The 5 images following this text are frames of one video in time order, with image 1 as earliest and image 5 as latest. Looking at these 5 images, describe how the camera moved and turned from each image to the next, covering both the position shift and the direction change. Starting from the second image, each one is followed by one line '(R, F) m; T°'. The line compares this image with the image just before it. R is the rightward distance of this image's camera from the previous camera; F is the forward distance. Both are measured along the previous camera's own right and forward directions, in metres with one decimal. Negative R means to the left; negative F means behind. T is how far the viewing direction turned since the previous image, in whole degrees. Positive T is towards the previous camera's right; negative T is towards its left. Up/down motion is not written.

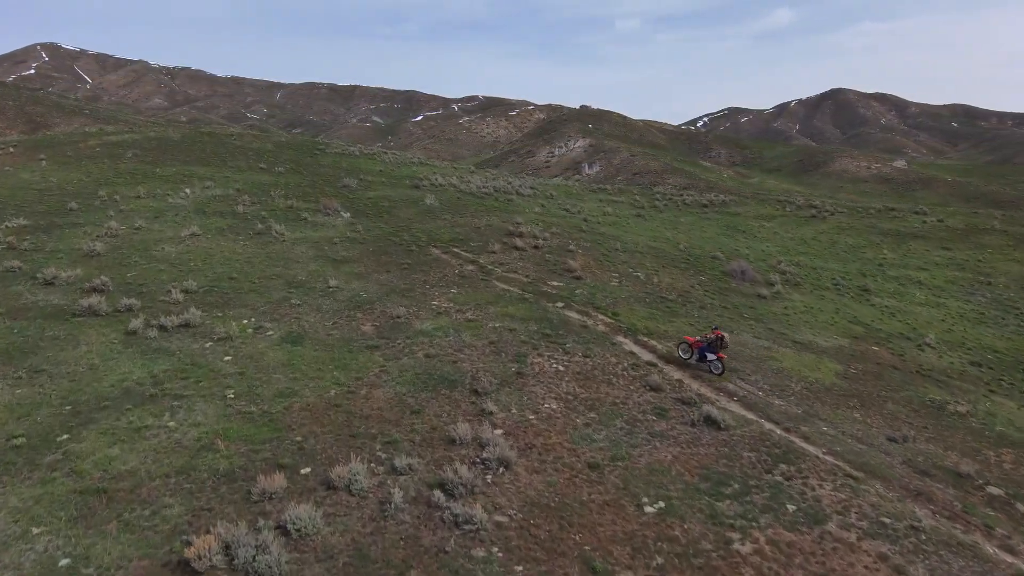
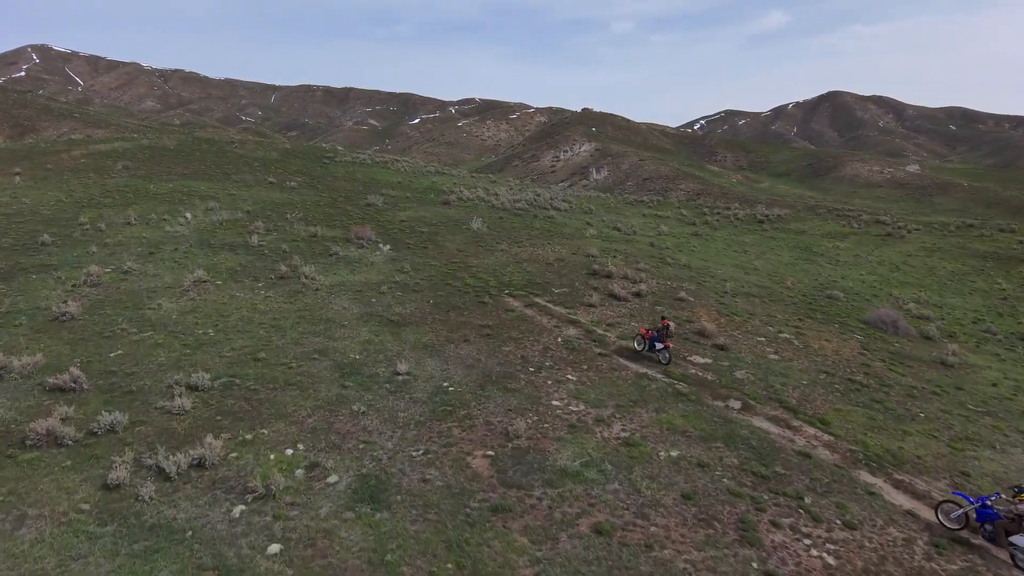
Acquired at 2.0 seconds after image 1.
(-2.6, +5.2) m; 0°
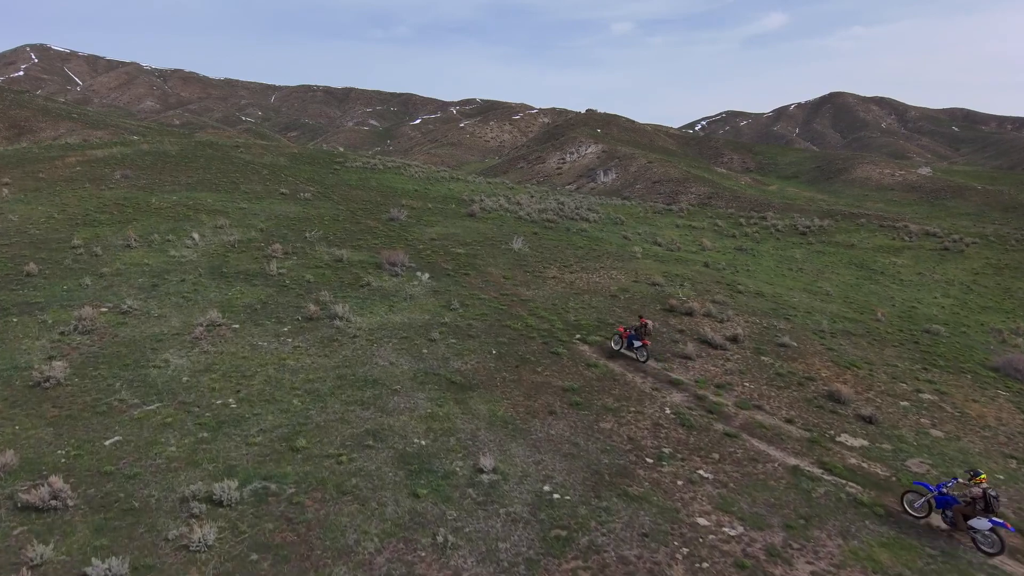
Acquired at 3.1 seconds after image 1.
(-1.6, +3.0) m; 0°
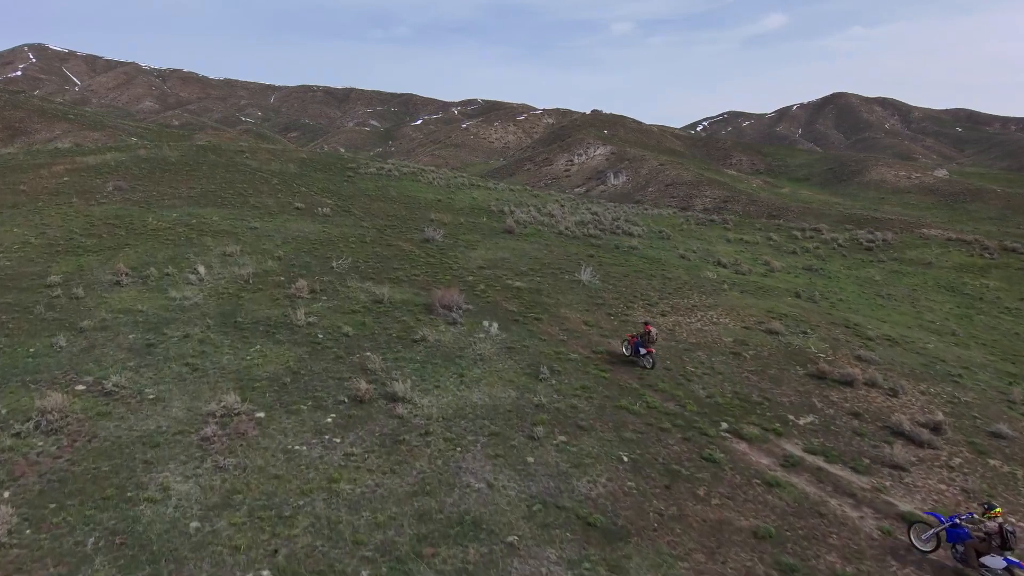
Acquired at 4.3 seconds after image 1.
(-2.0, +4.1) m; 0°
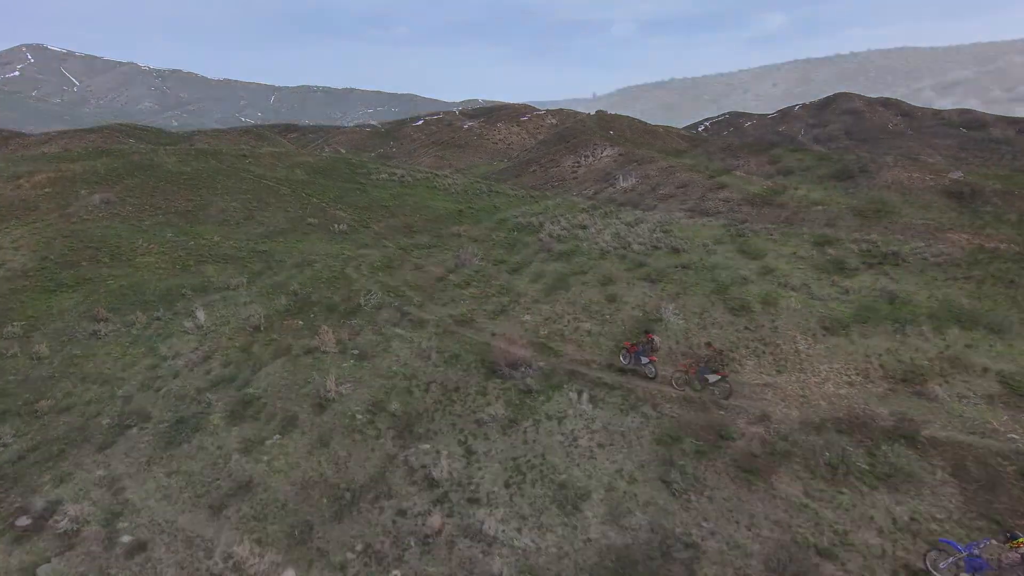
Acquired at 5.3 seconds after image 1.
(-1.6, +3.7) m; 0°
